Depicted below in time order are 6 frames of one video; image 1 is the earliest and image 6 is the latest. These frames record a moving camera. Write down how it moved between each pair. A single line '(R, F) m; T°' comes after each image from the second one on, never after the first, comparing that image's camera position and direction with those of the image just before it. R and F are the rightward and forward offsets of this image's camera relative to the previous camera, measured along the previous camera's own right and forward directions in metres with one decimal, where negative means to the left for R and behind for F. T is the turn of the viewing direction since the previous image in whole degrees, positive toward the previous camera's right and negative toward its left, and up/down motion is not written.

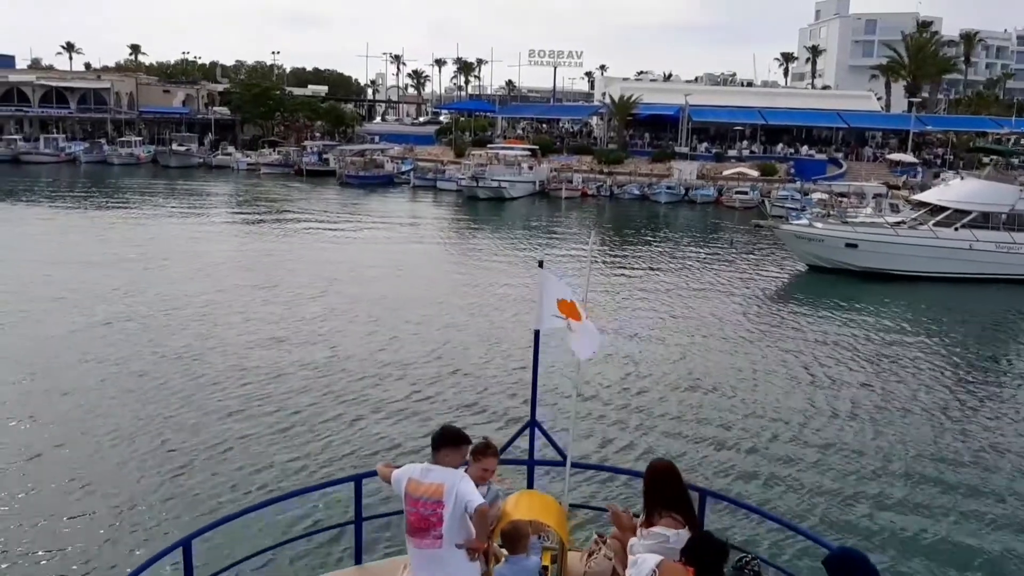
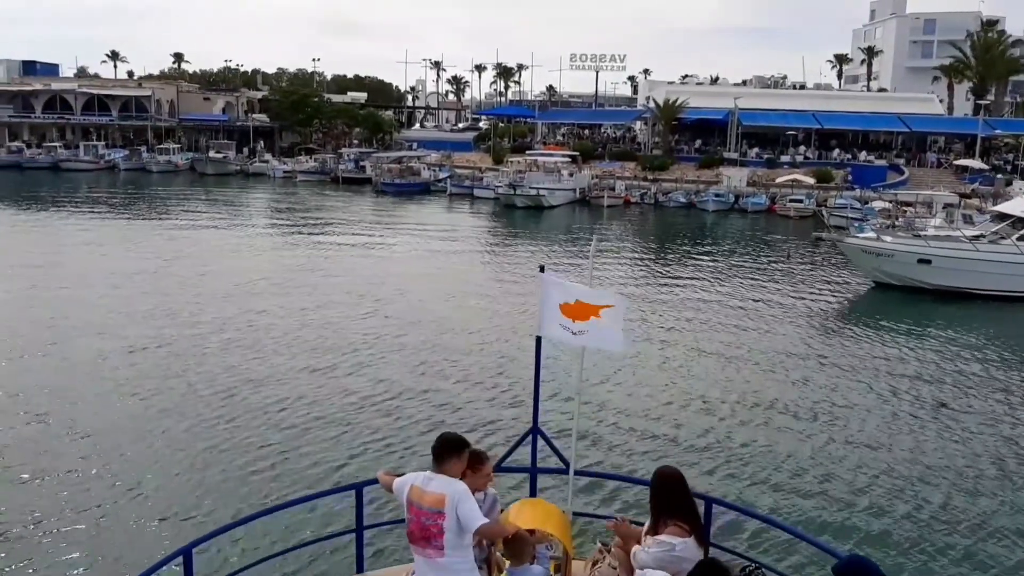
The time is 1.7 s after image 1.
(+0.2, +1.1) m; -4°
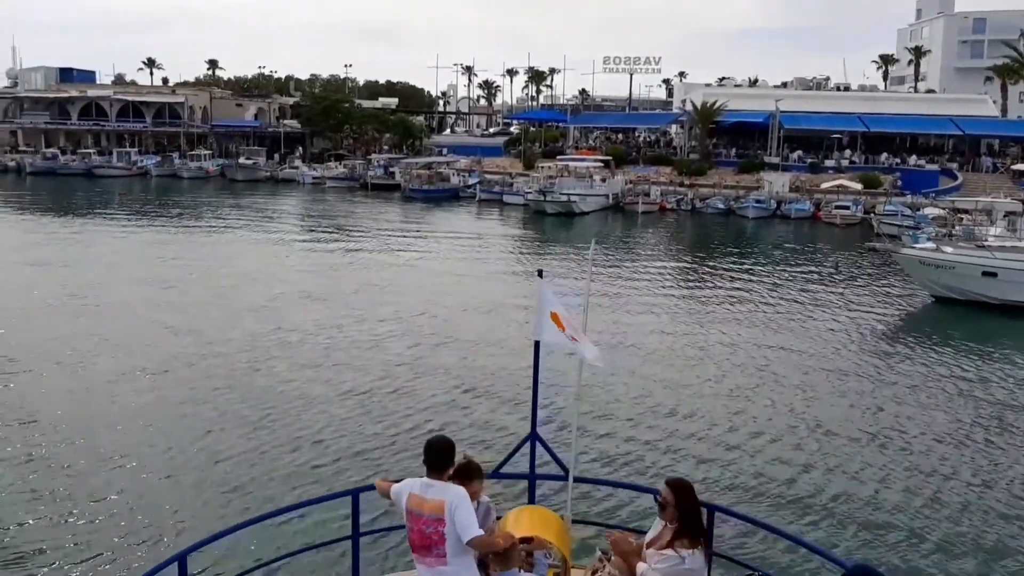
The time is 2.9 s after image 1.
(+0.2, +0.8) m; -3°
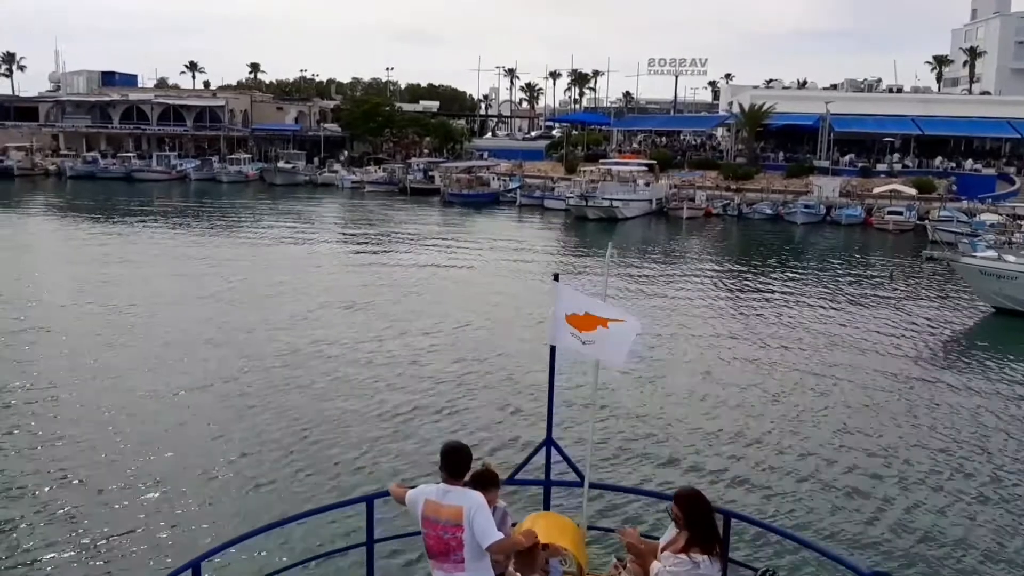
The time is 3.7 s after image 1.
(-0.1, +0.6) m; -3°
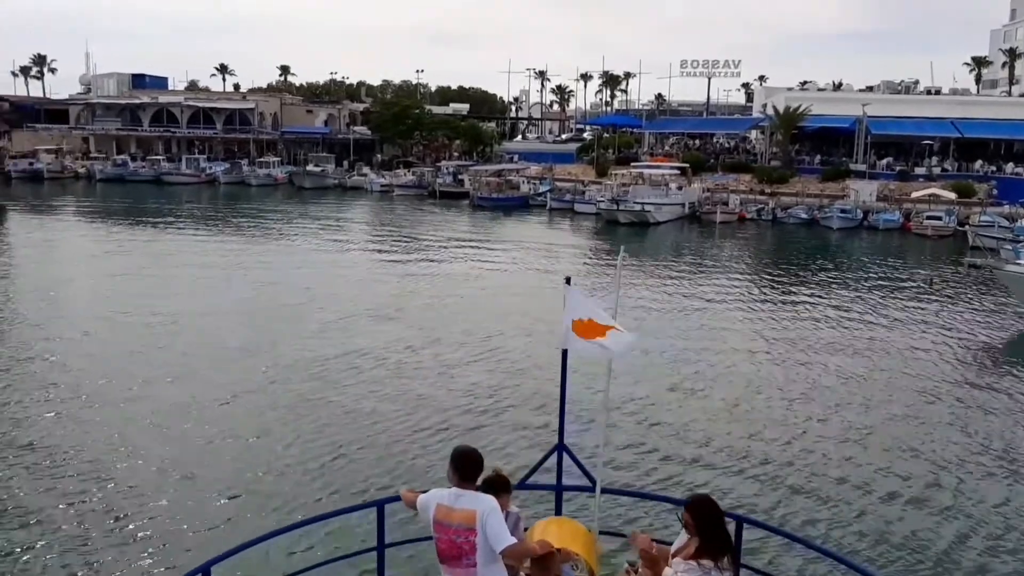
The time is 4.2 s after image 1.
(-0.2, +0.4) m; -2°
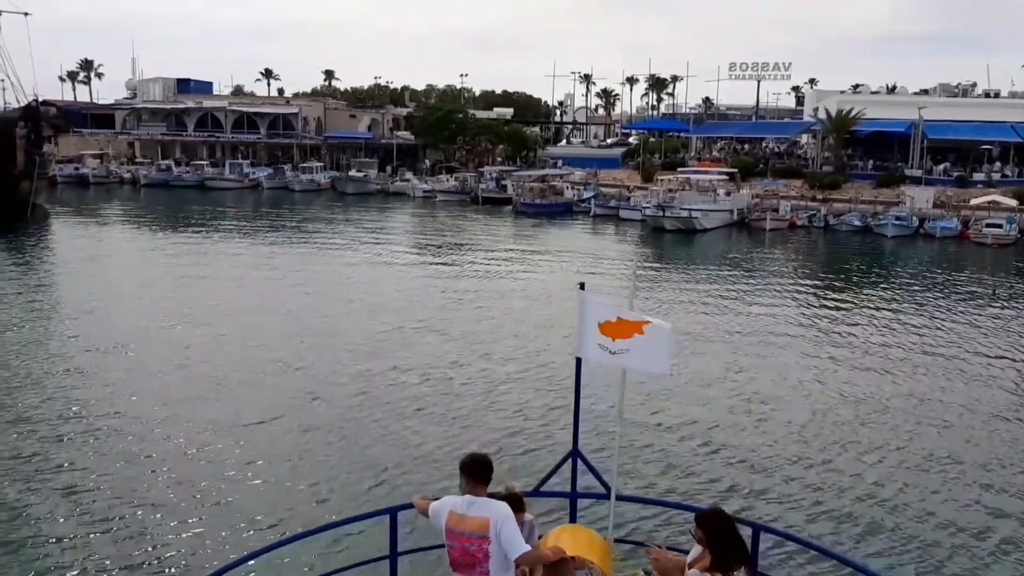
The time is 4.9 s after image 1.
(-0.2, +0.5) m; -3°
